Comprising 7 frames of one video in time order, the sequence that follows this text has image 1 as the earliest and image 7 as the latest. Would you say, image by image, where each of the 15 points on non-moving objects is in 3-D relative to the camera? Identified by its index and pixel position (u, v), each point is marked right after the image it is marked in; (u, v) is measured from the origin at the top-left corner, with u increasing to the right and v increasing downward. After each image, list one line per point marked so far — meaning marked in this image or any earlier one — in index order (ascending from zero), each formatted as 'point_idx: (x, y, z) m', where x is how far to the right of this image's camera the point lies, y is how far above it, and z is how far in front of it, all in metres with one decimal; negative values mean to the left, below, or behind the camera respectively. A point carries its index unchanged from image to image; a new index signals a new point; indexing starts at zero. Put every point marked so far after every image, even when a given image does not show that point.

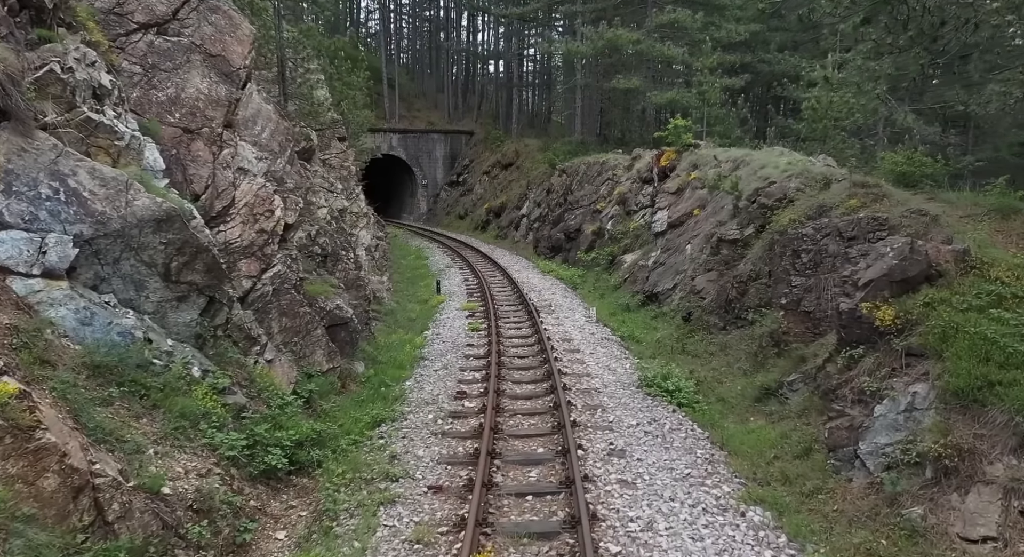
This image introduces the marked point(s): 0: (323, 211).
0: (-4.4, +1.6, +18.2) m
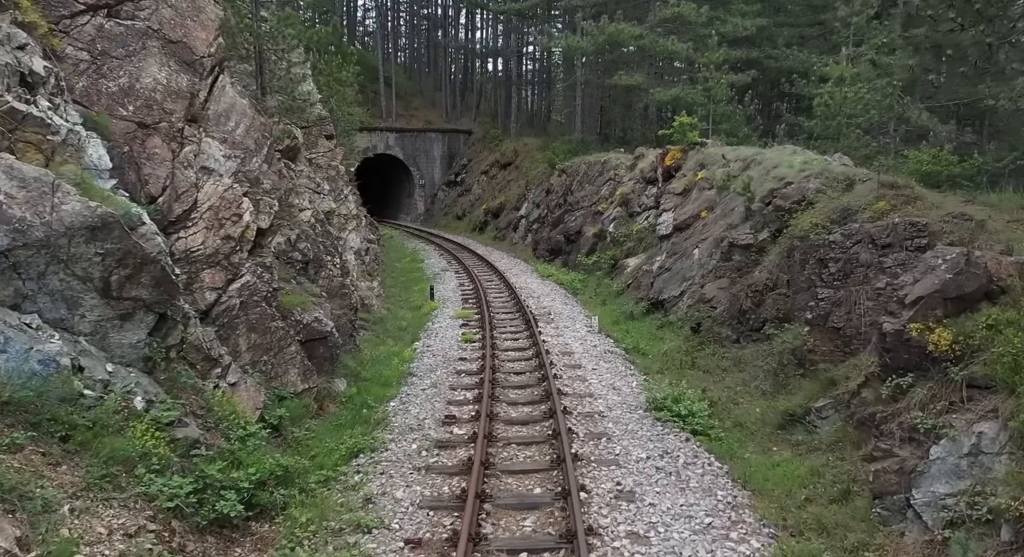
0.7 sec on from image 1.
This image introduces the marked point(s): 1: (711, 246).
0: (-4.5, +1.4, +17.1) m
1: (+4.5, +0.7, +17.5) m
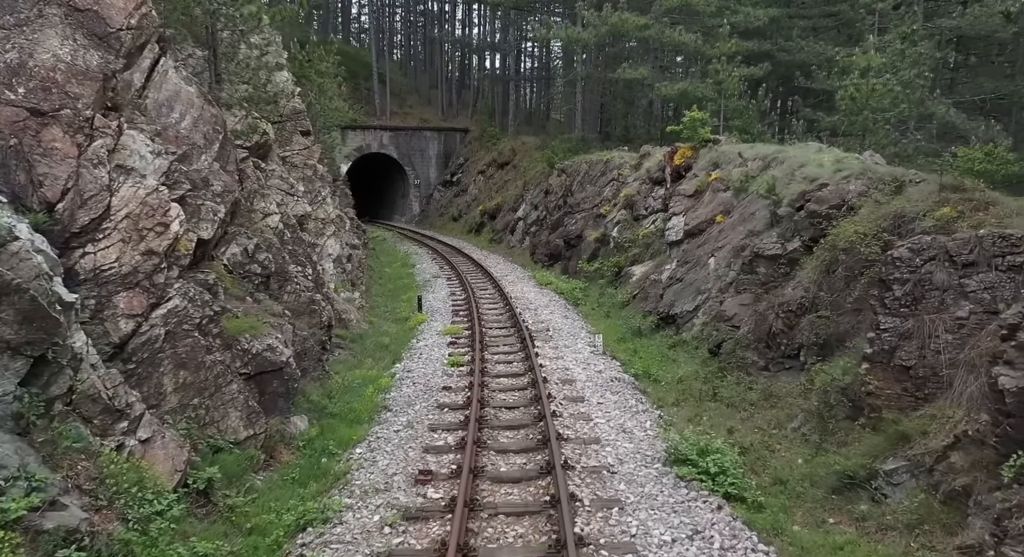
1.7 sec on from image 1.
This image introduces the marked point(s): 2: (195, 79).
0: (-4.6, +1.2, +15.1) m
1: (+4.3, +0.4, +15.6) m
2: (-4.9, +3.1, +12.2) m
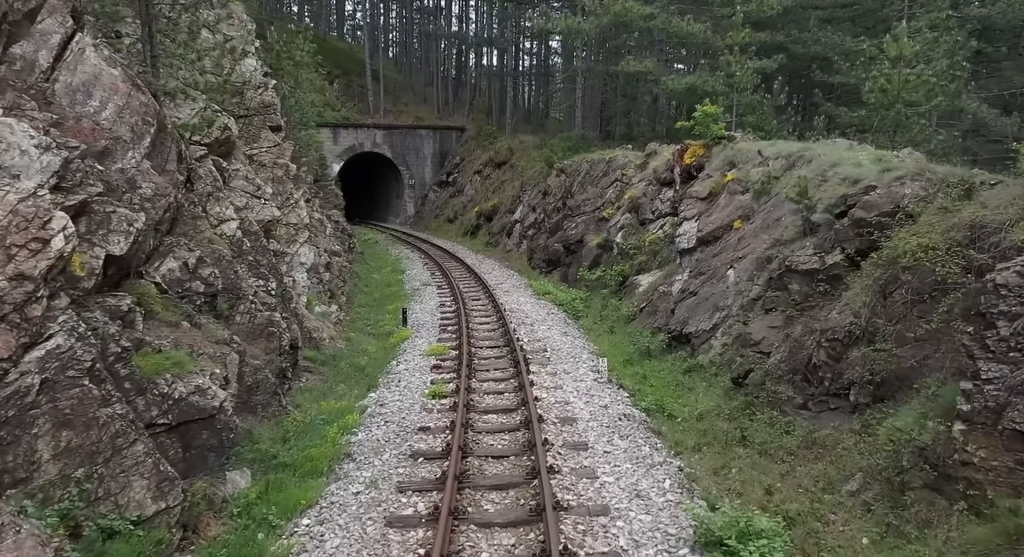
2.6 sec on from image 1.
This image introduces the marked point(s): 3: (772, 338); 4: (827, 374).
0: (-4.7, +0.9, +13.2) m
1: (+4.2, +0.2, +13.6) m
2: (-5.1, +2.9, +10.2) m
3: (+3.8, -0.9, +11.4) m
4: (+3.9, -1.2, +9.6) m
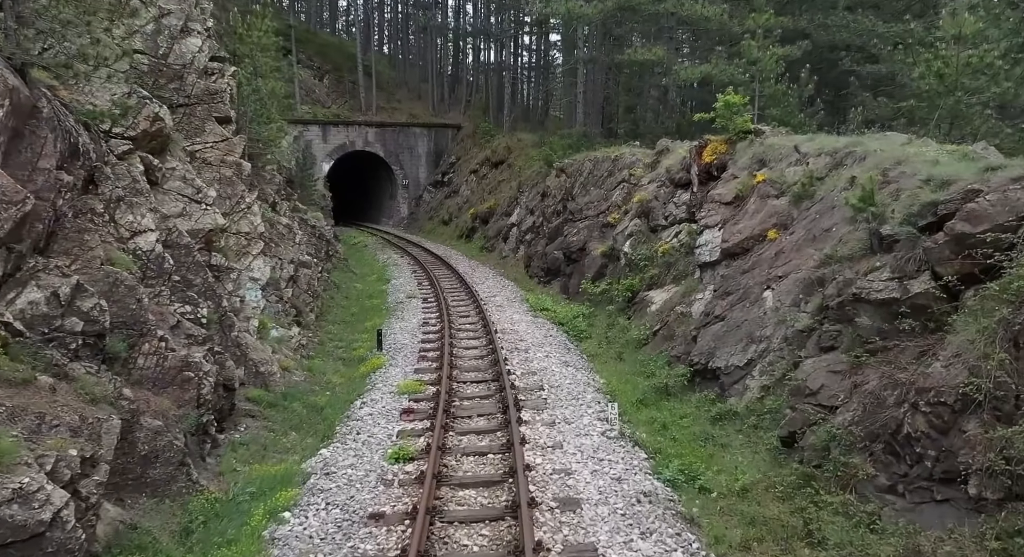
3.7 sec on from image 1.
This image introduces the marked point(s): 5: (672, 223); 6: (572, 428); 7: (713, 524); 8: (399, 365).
0: (-4.9, +0.6, +10.5) m
1: (+4.0, -0.2, +11.0) m
2: (-5.3, +2.5, +7.6) m
3: (+3.6, -1.2, +8.8) m
4: (+3.7, -1.5, +6.9) m
5: (+3.7, +1.3, +17.8) m
6: (+0.9, -2.0, +10.4) m
7: (+2.0, -2.4, +7.6) m
8: (-2.2, -1.7, +15.1) m
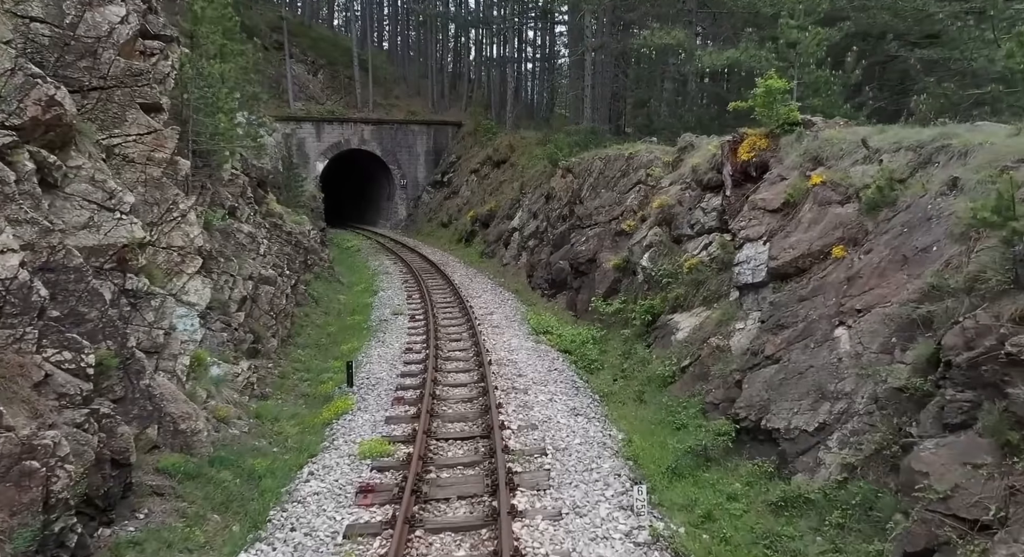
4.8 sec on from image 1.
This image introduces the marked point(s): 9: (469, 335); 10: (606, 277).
0: (-5.0, +0.2, +7.6) m
1: (+3.9, -0.6, +8.1) m
2: (-5.4, +2.1, +4.7) m
3: (+3.5, -1.6, +5.9) m
4: (+3.6, -1.9, +4.0) m
5: (+3.6, +0.9, +14.9) m
6: (+0.8, -2.4, +7.6) m
7: (+1.9, -2.8, +4.7) m
8: (-2.2, -2.0, +12.2) m
9: (-1.0, -1.3, +17.3) m
10: (+2.1, 0.0, +17.7) m
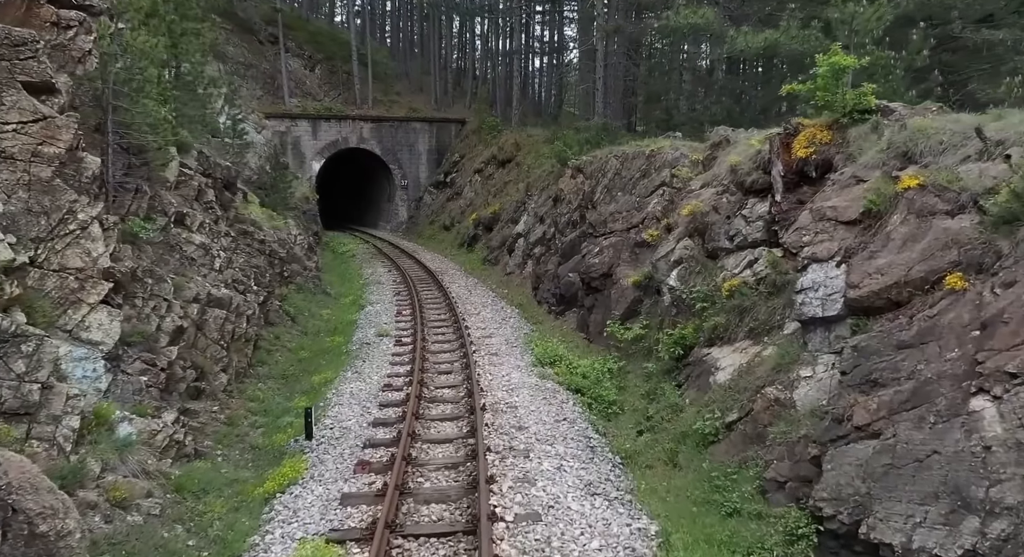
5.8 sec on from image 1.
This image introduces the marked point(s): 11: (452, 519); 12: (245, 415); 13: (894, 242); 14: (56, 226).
0: (-5.1, -0.2, +4.9) m
1: (+3.9, -0.9, +5.2) m
2: (-5.5, +1.8, +2.0) m
3: (+3.4, -2.0, +3.0) m
4: (+3.4, -2.3, +1.1) m
5: (+3.6, +0.5, +12.0) m
6: (+0.7, -2.8, +4.7) m
7: (+1.7, -3.2, +1.9) m
8: (-2.3, -2.4, +9.4) m
9: (-1.0, -1.6, +14.5) m
10: (+2.2, -0.4, +14.9) m
11: (-0.6, -2.4, +7.9) m
12: (-4.3, -2.1, +12.4) m
13: (+4.2, +0.4, +8.6) m
14: (-5.4, +0.6, +9.2) m
